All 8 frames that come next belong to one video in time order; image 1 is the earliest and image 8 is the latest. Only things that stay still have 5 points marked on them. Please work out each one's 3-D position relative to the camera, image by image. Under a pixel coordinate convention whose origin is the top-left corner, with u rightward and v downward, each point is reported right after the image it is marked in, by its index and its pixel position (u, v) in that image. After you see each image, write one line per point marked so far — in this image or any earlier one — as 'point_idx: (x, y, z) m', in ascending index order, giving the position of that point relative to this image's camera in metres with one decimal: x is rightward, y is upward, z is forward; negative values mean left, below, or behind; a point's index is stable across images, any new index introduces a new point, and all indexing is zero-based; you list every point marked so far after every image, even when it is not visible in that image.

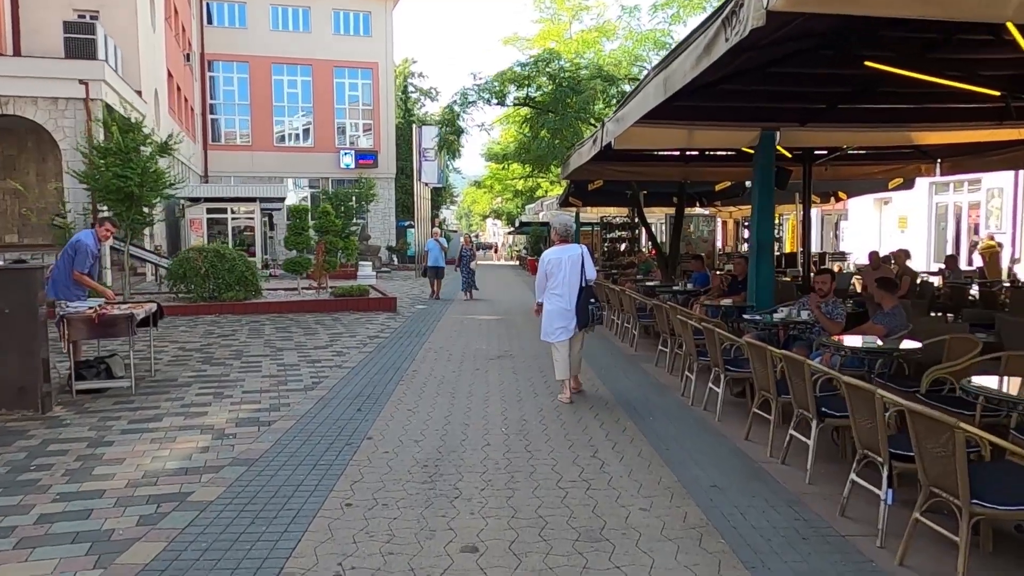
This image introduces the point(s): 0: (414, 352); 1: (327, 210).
0: (-1.2, -0.8, +9.3) m
1: (-3.8, +1.6, +16.0) m
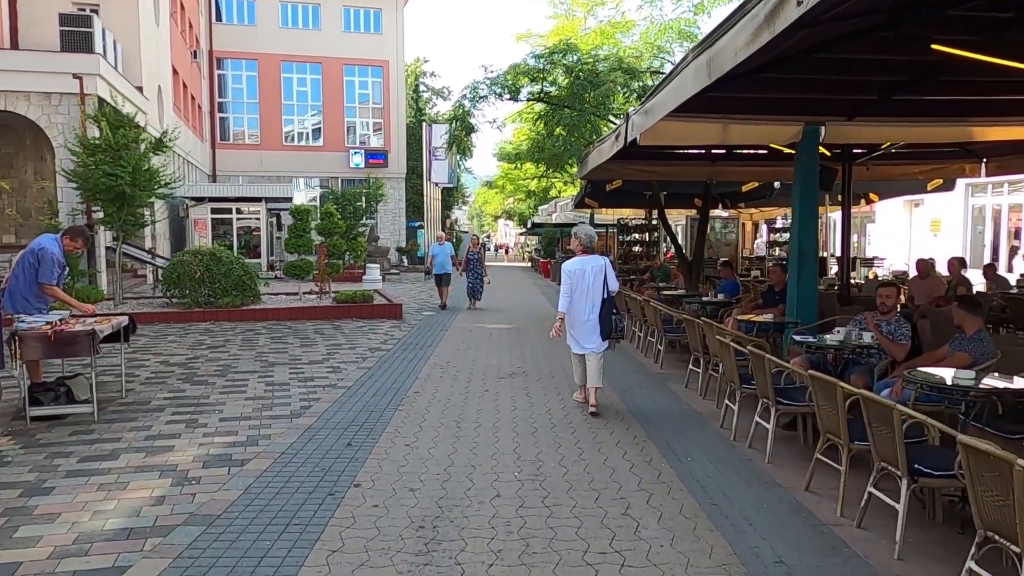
0: (-1.0, -0.9, +8.5) m
1: (-3.5, +1.5, +15.2) m
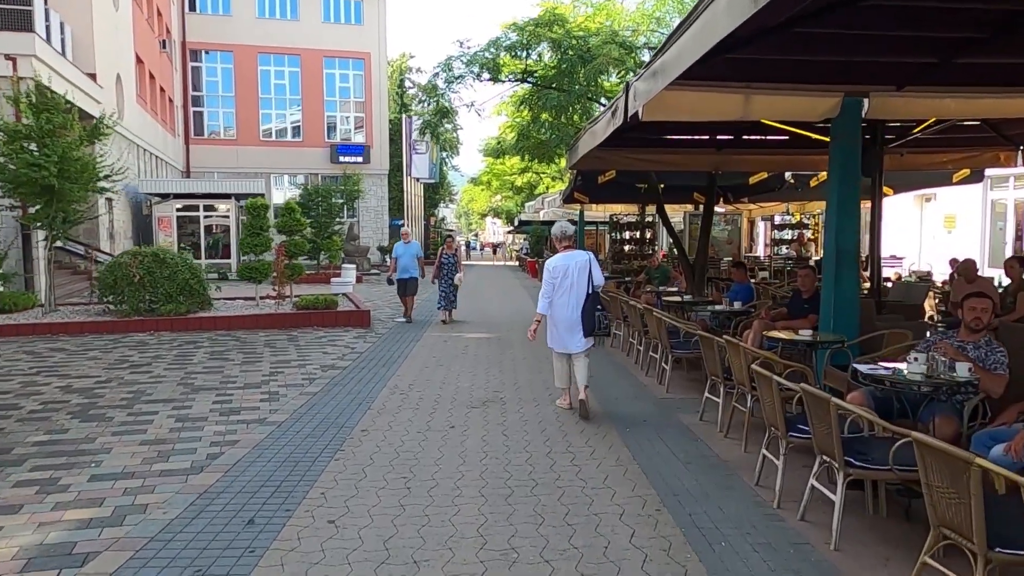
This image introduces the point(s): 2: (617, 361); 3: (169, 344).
0: (-1.3, -1.0, +7.0) m
1: (-3.9, +1.5, +13.7) m
2: (+1.3, -0.9, +9.3) m
3: (-4.5, -0.7, +10.1) m
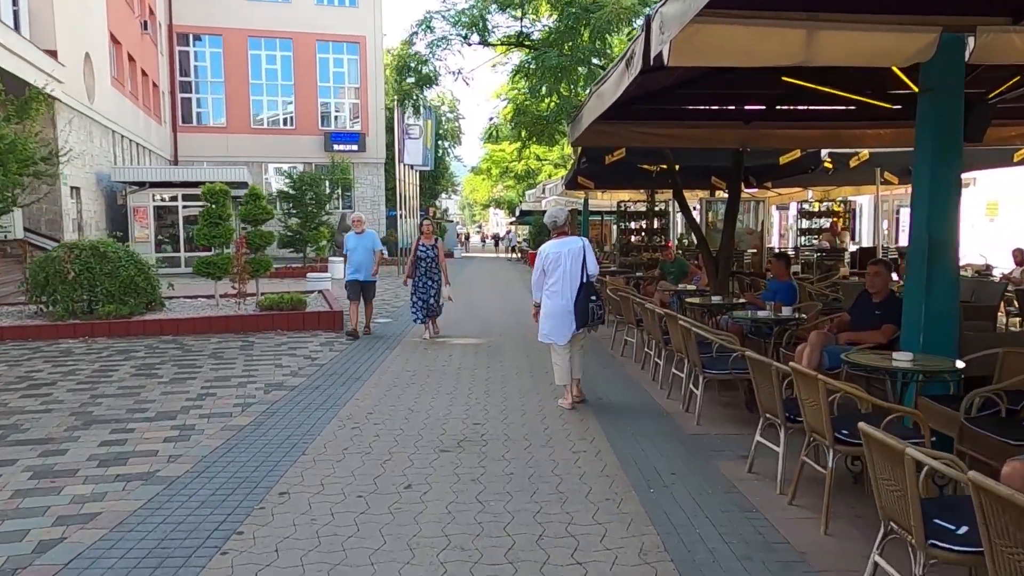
0: (-1.4, -1.0, +5.4) m
1: (-3.9, +1.5, +12.1) m
2: (+1.2, -0.9, +7.6) m
3: (-4.6, -0.7, +8.5) m
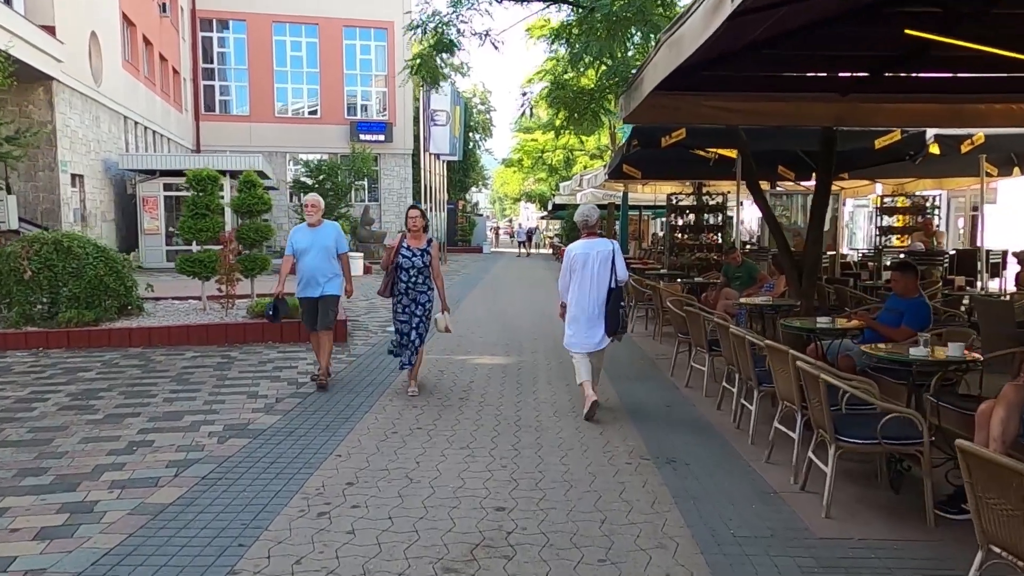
0: (-1.2, -1.1, +3.7) m
1: (-3.5, +1.5, +10.4) m
2: (+1.4, -1.0, +5.8) m
3: (-4.3, -0.8, +6.9) m
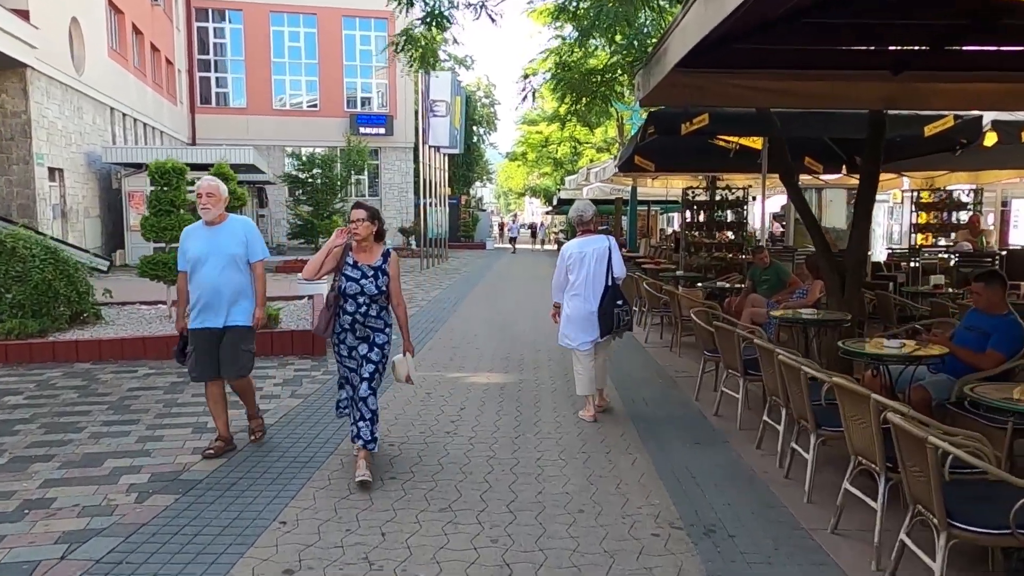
0: (-1.2, -1.2, +2.7) m
1: (-3.5, +1.4, +9.4) m
2: (+1.4, -1.1, +4.8) m
3: (-4.3, -0.8, +5.9) m
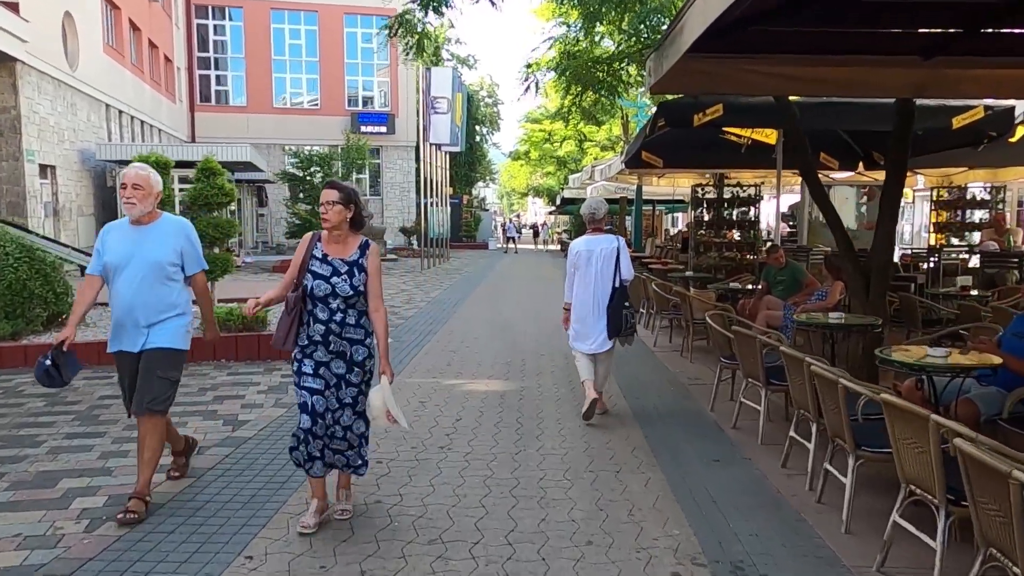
0: (-1.2, -1.2, +2.2) m
1: (-3.4, +1.4, +9.0) m
2: (+1.4, -1.1, +4.3) m
3: (-4.3, -0.8, +5.5) m
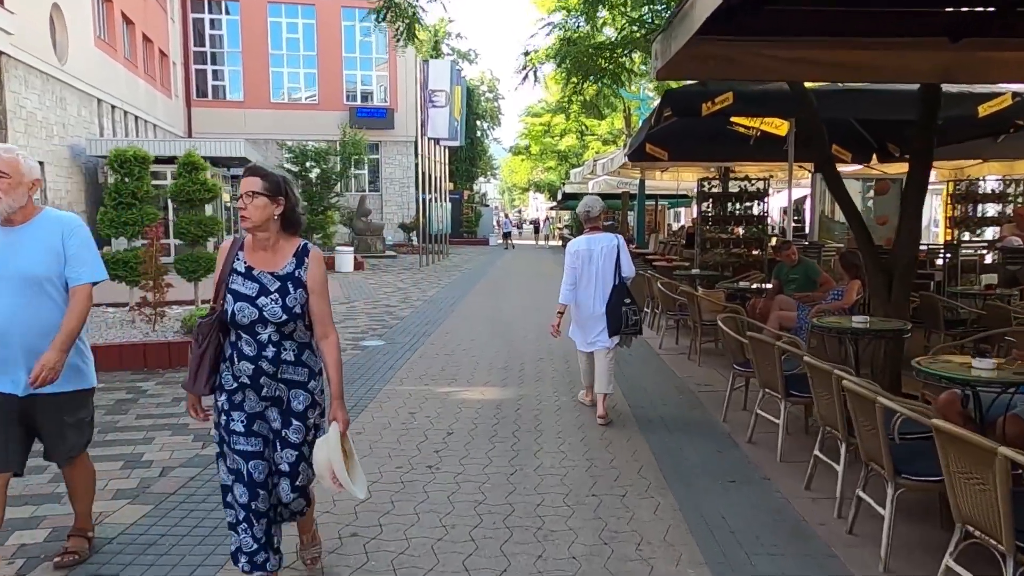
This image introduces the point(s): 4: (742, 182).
0: (-1.3, -1.2, +1.8) m
1: (-3.5, +1.4, +8.5) m
2: (+1.4, -1.1, +3.9) m
3: (-4.3, -0.9, +5.1) m
4: (+3.6, +1.7, +12.1) m
